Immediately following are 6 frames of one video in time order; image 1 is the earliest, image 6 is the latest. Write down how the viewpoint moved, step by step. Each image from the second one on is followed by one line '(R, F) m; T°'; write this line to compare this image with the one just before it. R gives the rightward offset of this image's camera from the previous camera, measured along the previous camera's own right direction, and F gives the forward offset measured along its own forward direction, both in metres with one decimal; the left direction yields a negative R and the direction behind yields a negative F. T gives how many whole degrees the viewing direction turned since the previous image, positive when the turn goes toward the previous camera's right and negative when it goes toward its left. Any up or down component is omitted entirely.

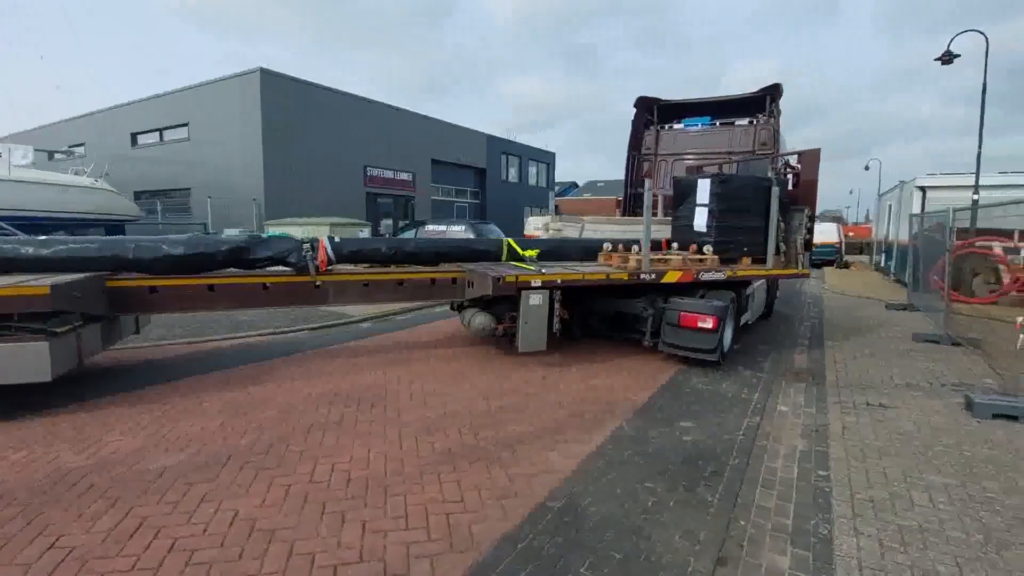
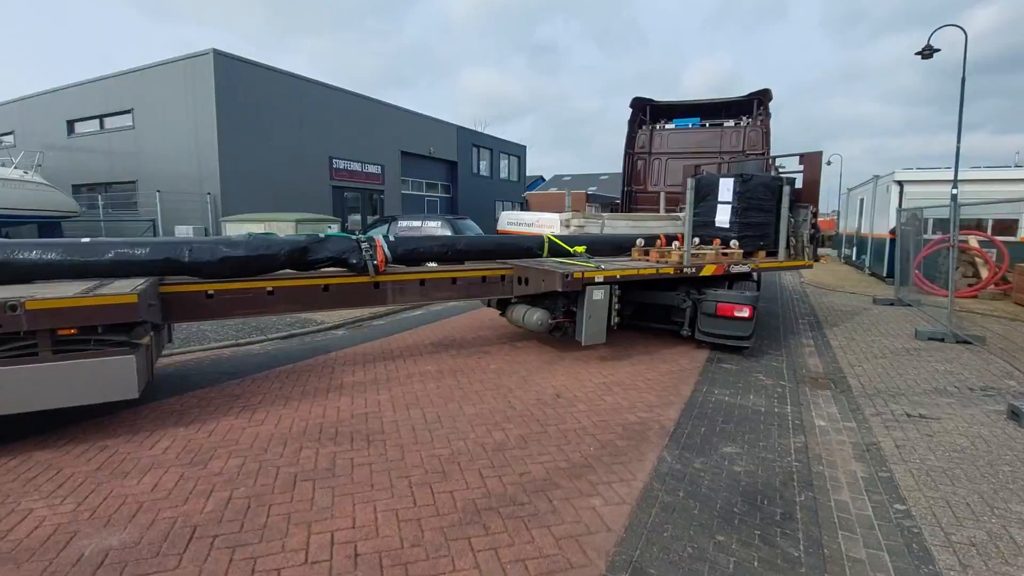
(-0.4, +0.7) m; +4°
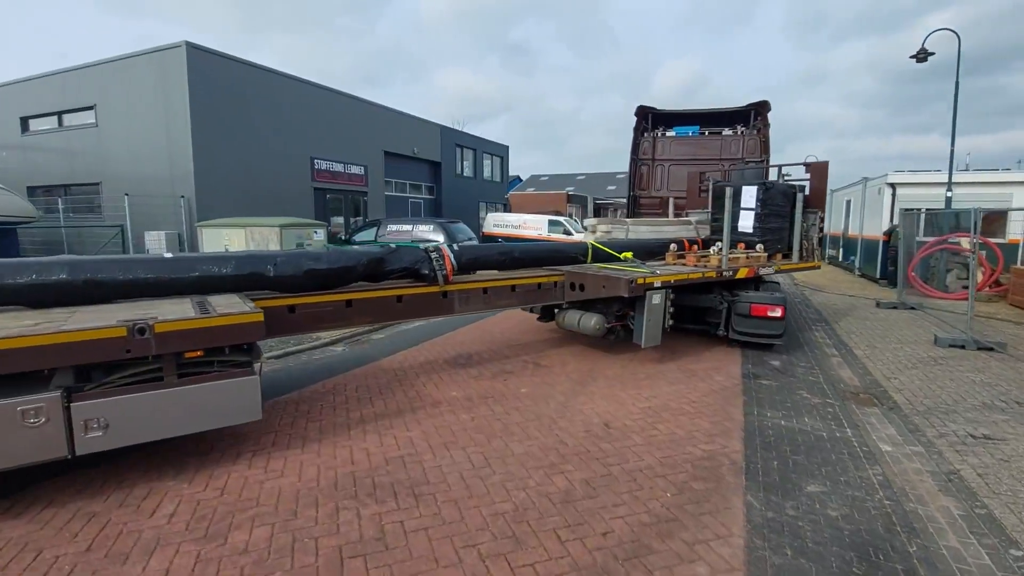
(-0.6, +0.5) m; +3°
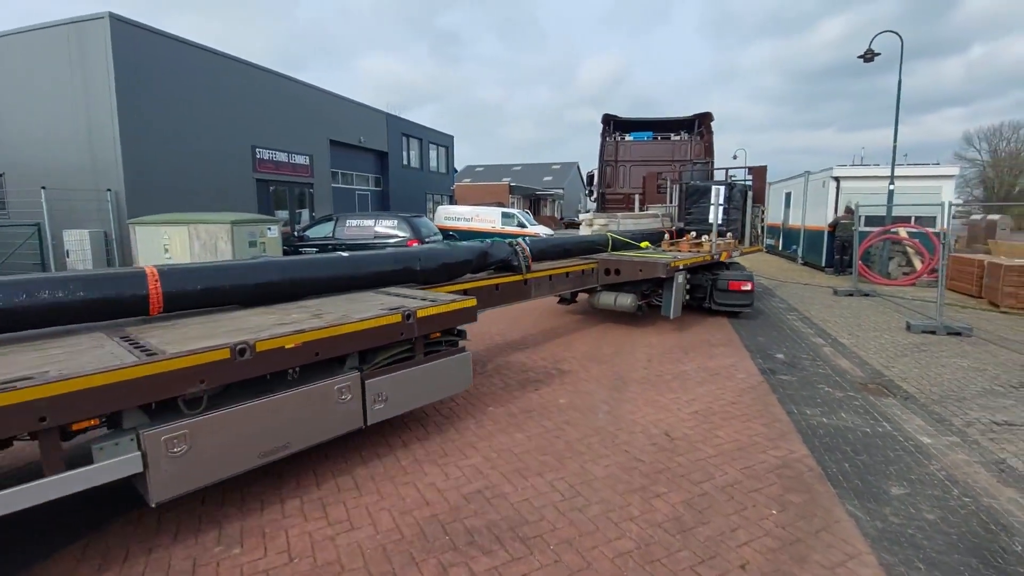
(-1.0, +0.4) m; +8°
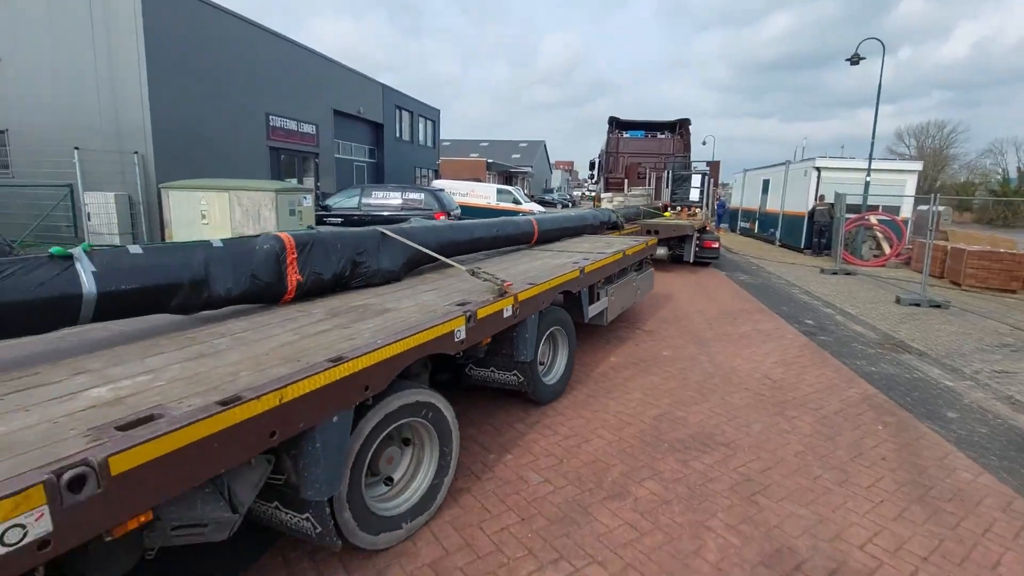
(-1.8, -0.7) m; +6°
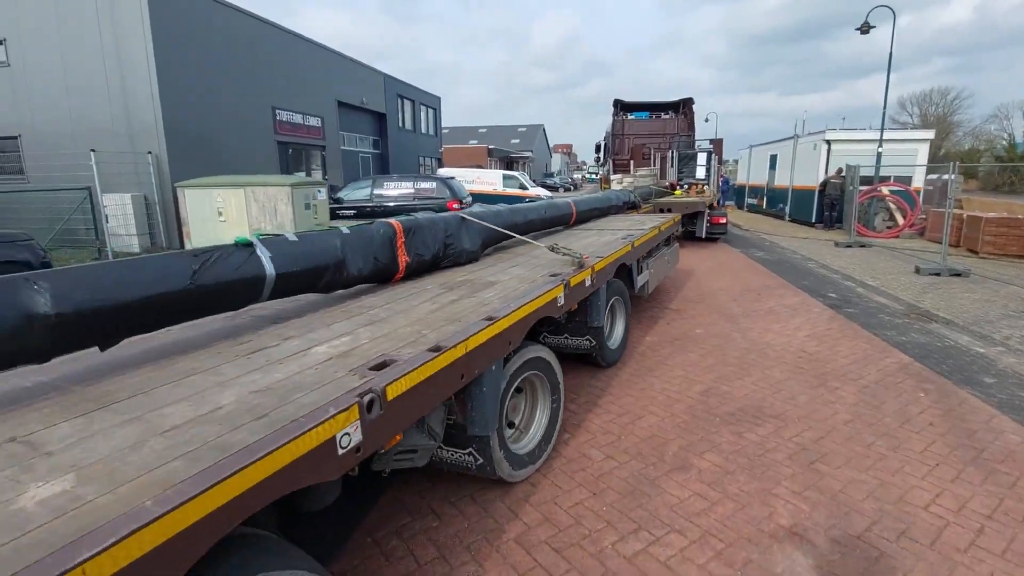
(-0.4, -0.1) m; 0°
